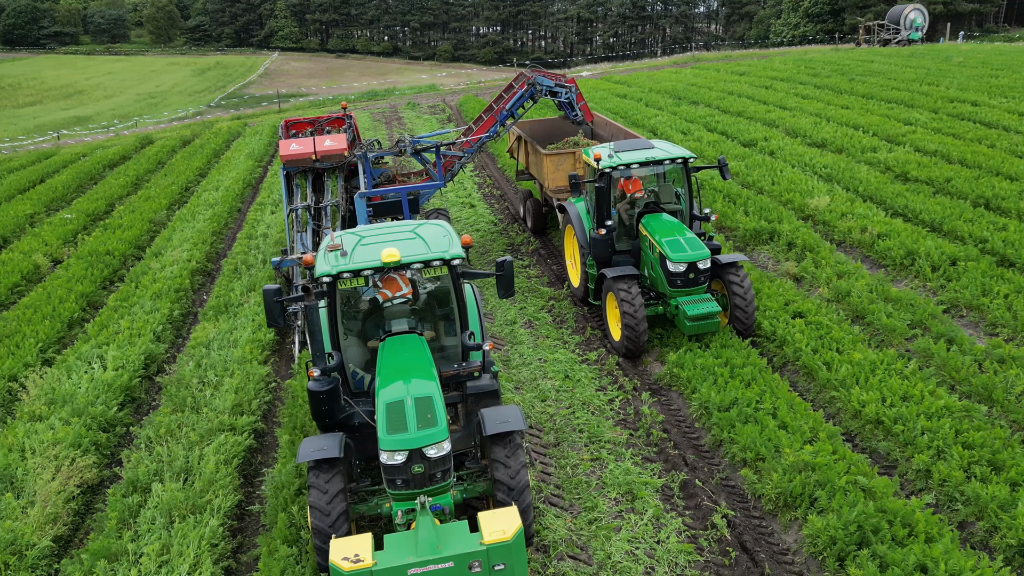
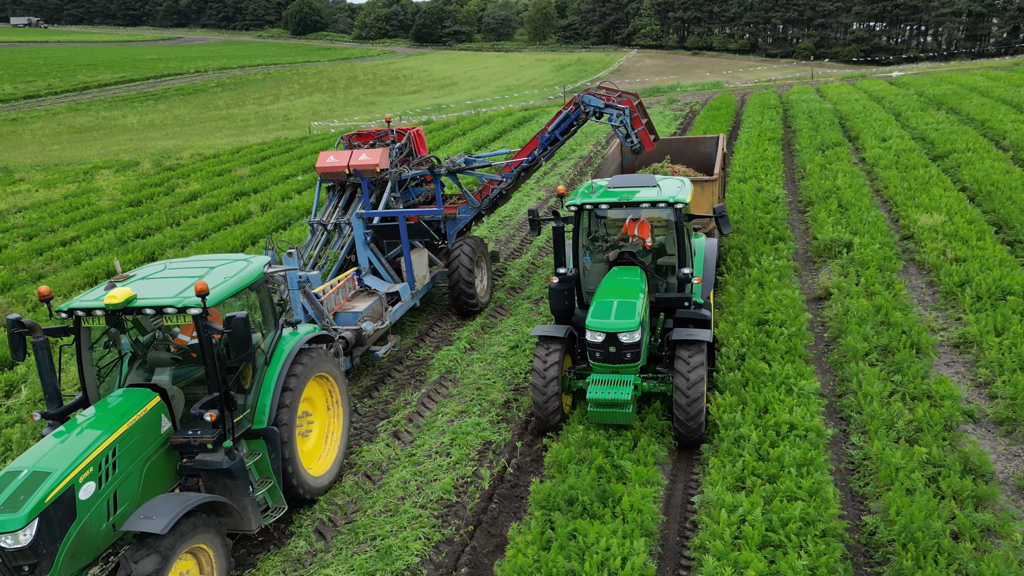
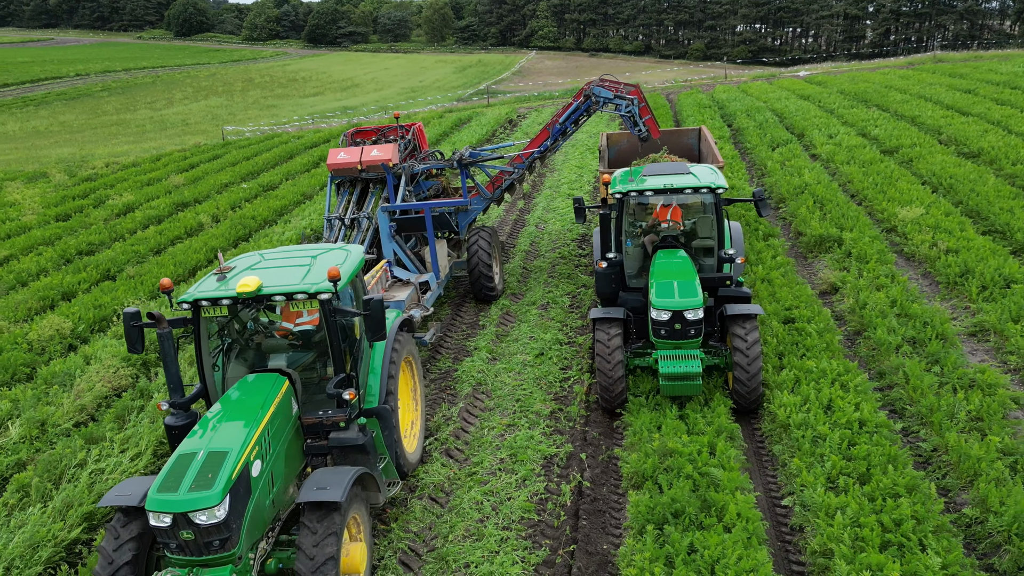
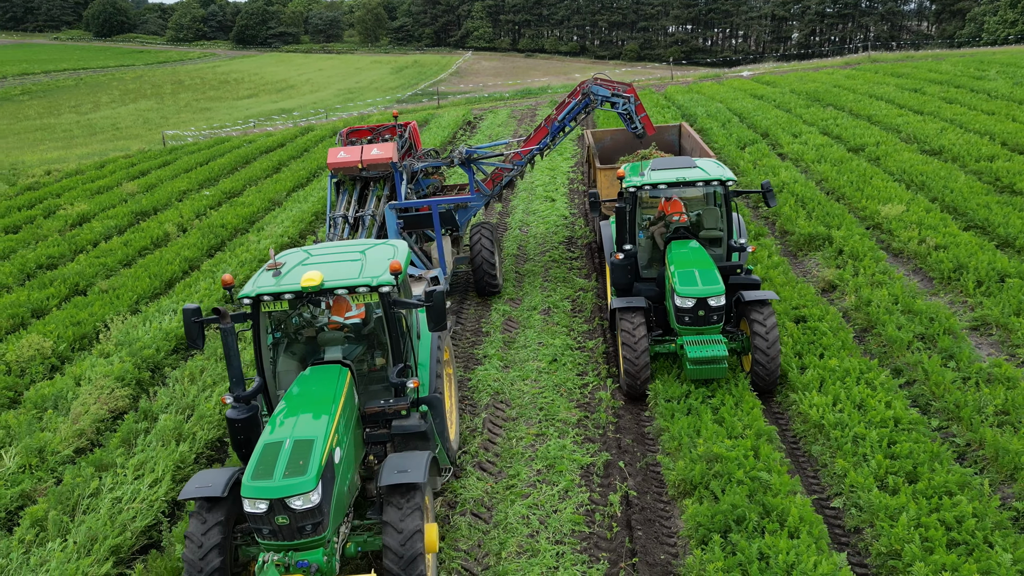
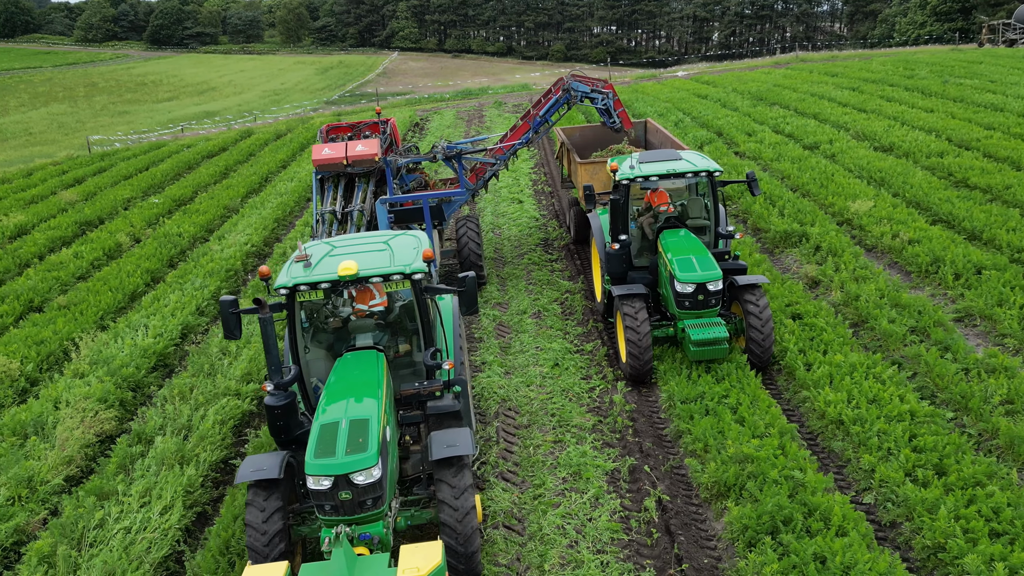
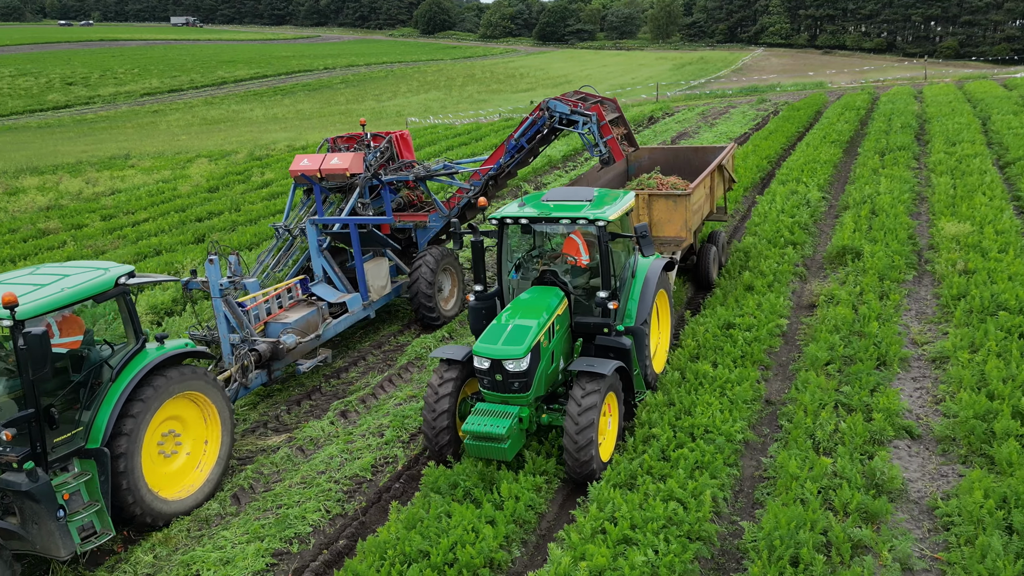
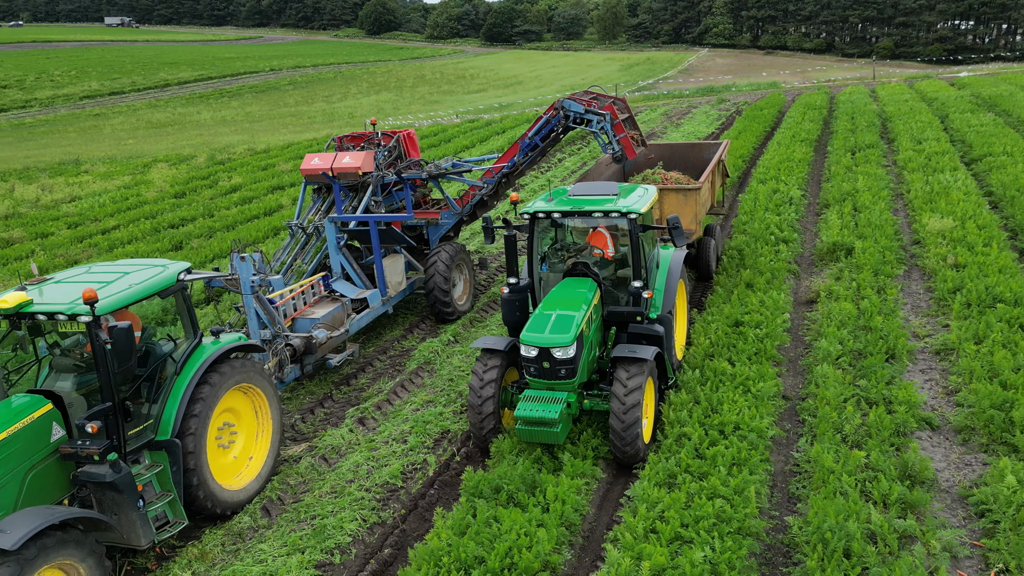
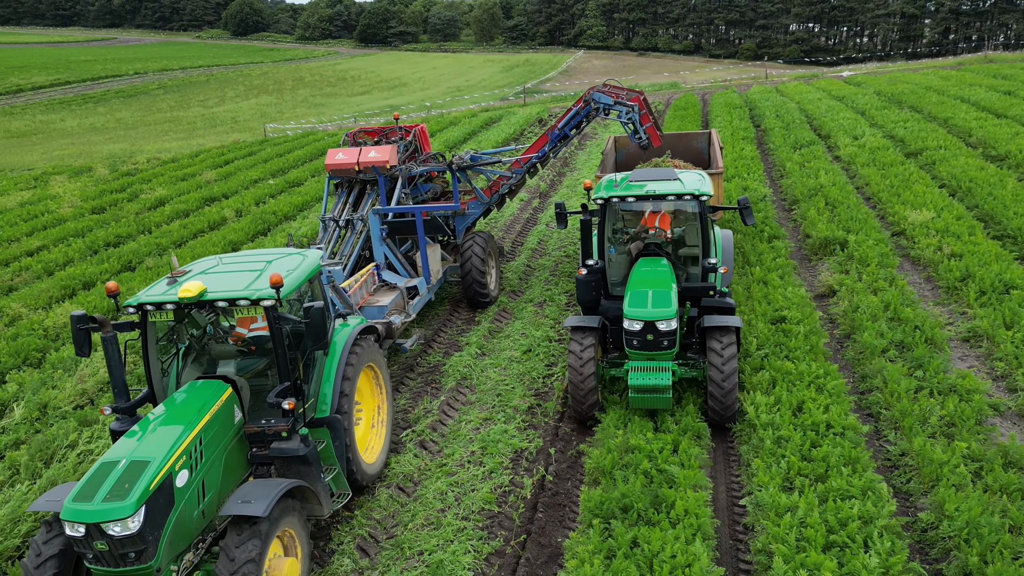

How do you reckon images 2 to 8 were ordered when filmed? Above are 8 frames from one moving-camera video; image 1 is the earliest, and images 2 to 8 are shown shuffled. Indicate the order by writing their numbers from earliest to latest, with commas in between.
5, 4, 3, 8, 2, 7, 6
